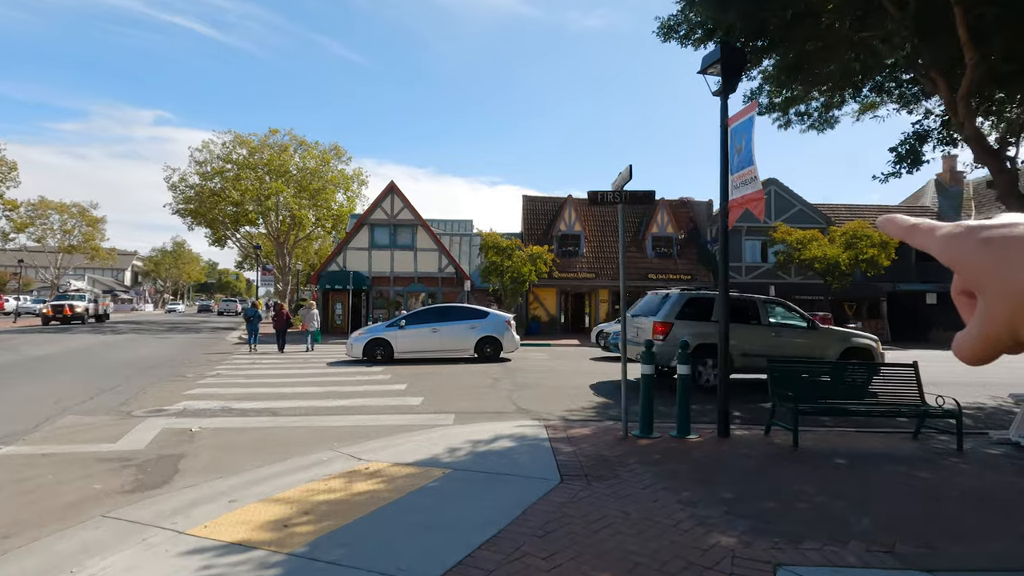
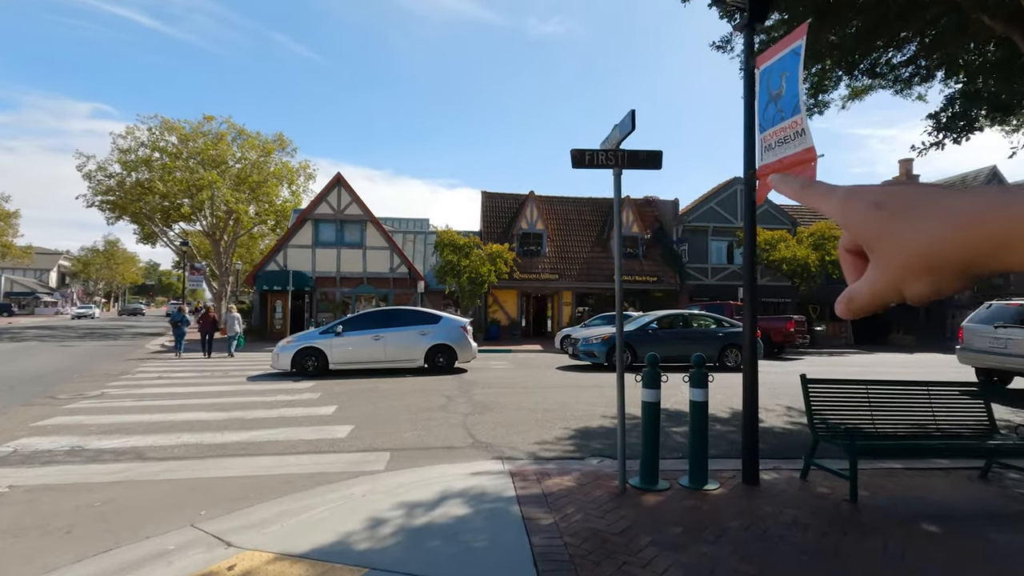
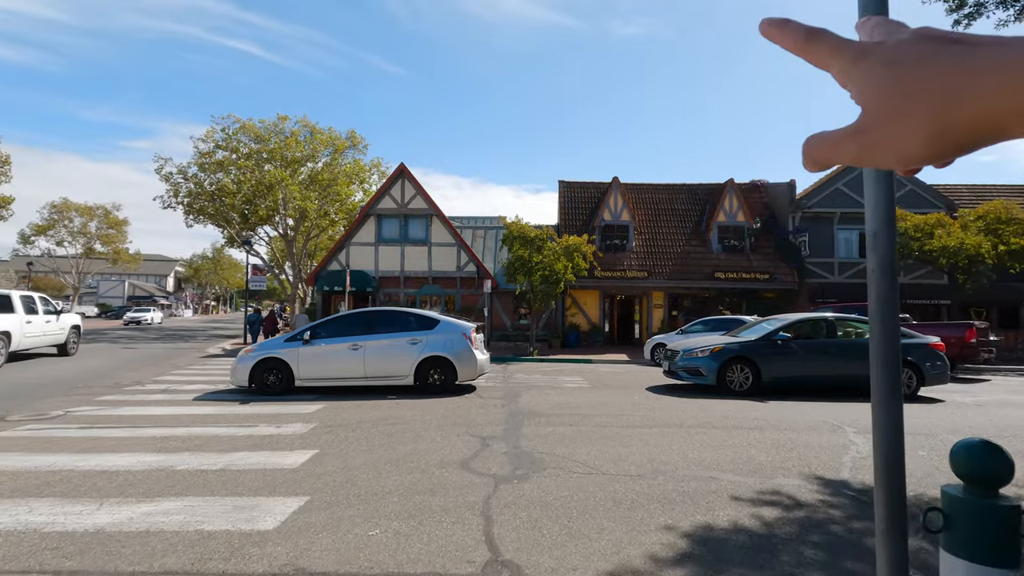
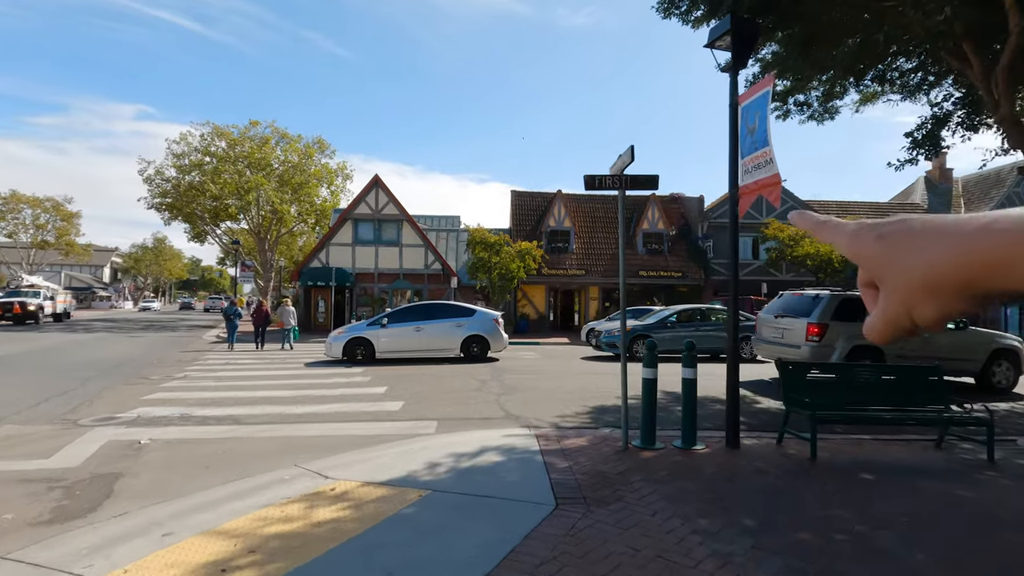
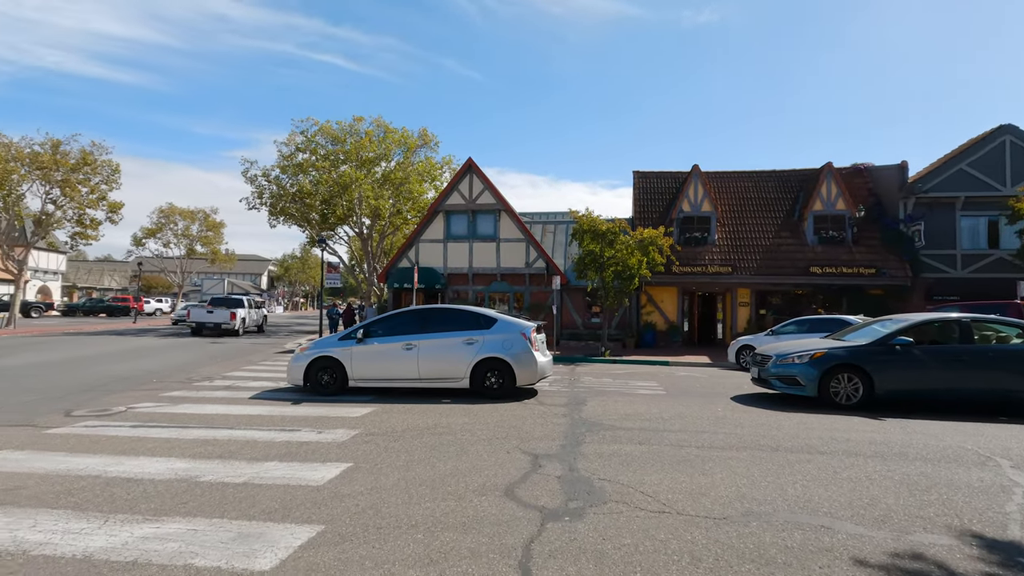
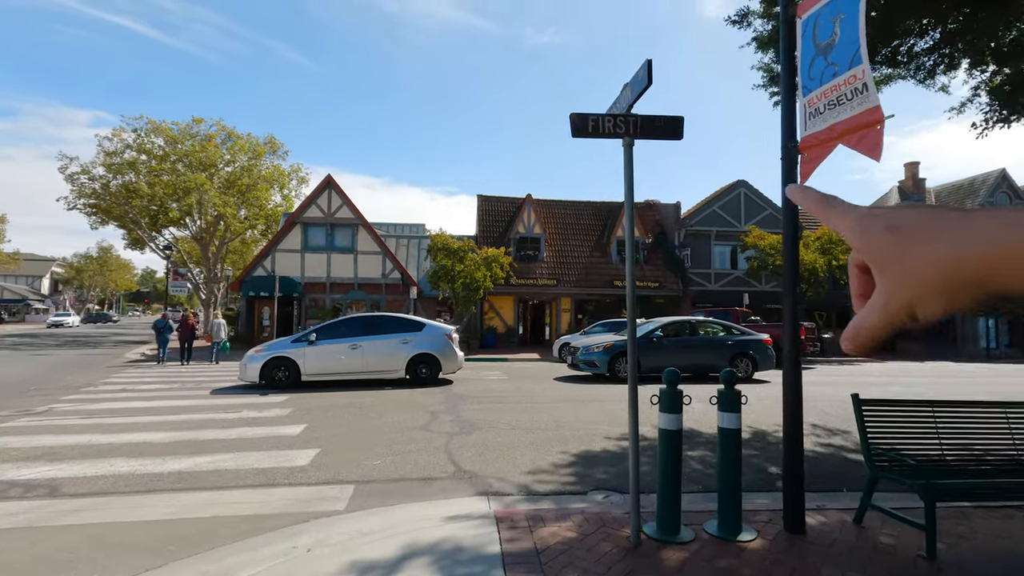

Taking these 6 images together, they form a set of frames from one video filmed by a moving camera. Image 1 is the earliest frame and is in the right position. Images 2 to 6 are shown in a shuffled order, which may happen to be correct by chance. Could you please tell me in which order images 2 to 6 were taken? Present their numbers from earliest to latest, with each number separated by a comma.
4, 2, 6, 3, 5
